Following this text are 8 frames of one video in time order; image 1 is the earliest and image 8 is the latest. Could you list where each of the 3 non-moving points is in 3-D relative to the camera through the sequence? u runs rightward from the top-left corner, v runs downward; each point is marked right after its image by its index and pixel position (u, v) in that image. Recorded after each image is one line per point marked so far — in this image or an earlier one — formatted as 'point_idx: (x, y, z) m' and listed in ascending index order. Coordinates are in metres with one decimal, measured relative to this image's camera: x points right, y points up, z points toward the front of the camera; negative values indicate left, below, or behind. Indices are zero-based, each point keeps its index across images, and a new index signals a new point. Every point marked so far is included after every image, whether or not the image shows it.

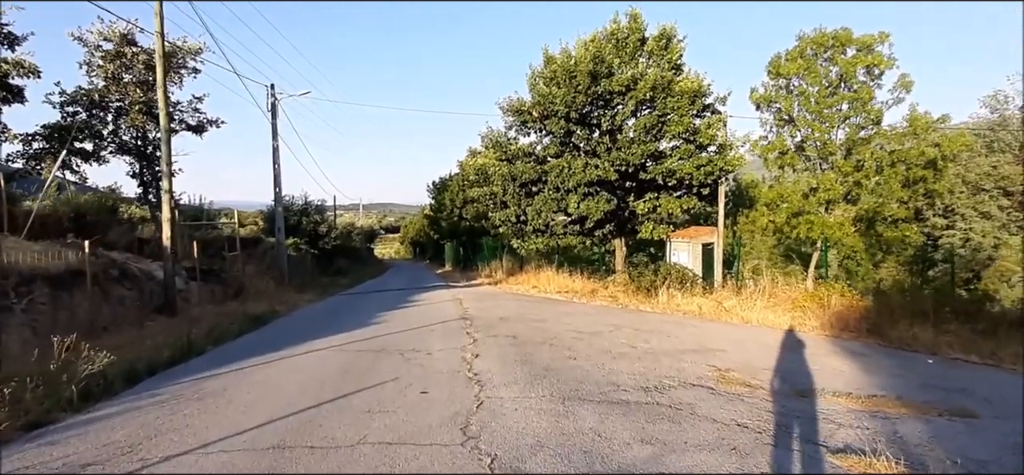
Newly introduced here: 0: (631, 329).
0: (+2.1, -1.6, +9.9) m
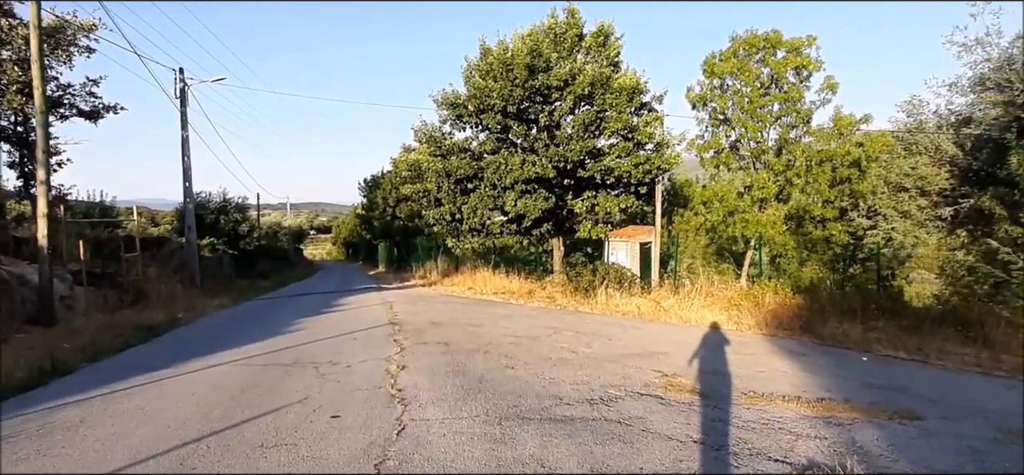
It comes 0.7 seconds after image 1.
0: (+1.0, -1.6, +9.4) m
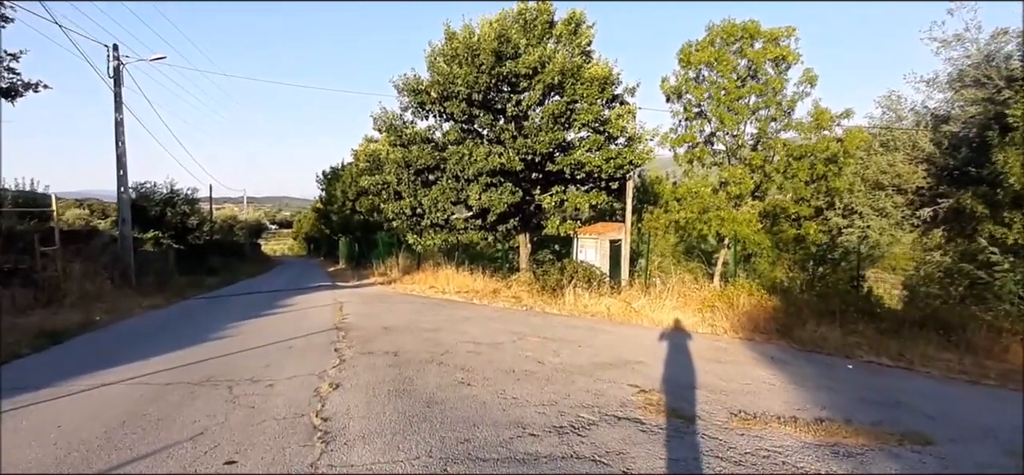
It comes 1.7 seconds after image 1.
0: (+0.4, -1.5, +8.5) m
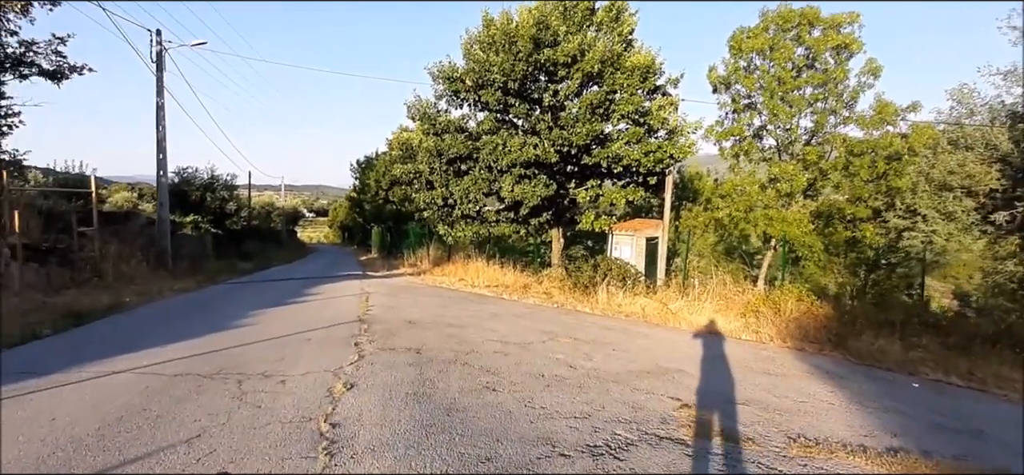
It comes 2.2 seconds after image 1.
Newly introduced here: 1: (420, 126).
0: (+0.8, -1.4, +8.1) m
1: (-2.6, +3.1, +15.9) m
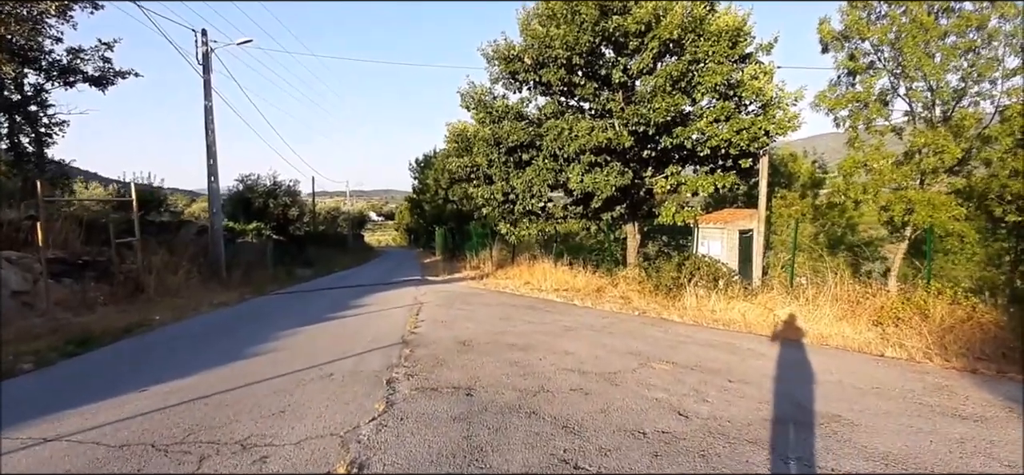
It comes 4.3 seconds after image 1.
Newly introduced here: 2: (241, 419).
0: (+1.7, -1.4, +6.2) m
1: (-1.0, +3.1, +14.3) m
2: (-1.9, -1.3, +4.0) m
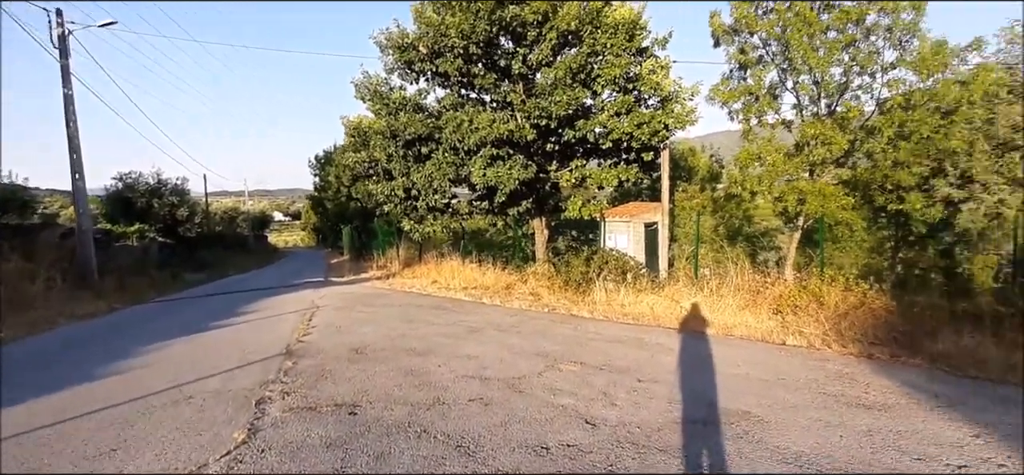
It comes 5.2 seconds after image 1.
0: (+0.6, -1.3, +5.8) m
1: (-3.2, +3.2, +13.5) m
2: (-2.6, -1.3, +3.1) m
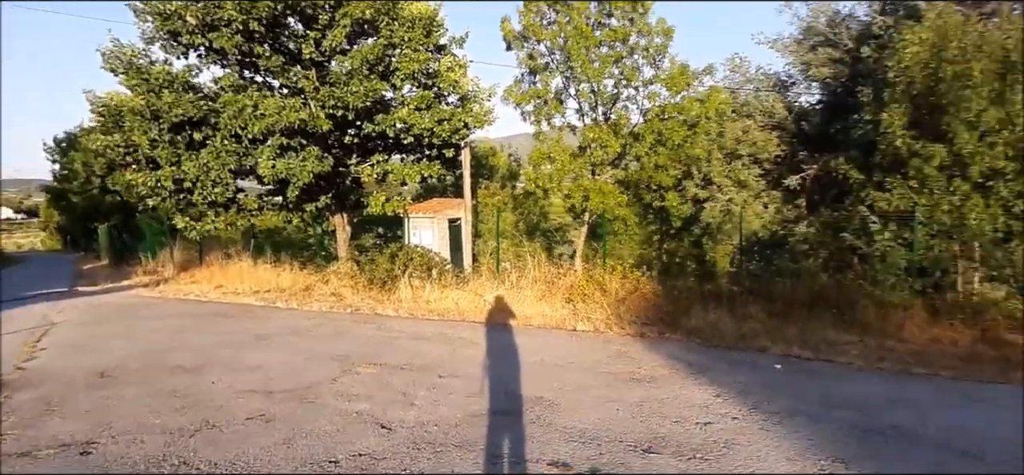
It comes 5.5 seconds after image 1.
0: (-1.4, -1.3, +5.5) m
1: (-7.6, +3.2, +11.5) m
2: (-3.5, -1.3, +1.9) m
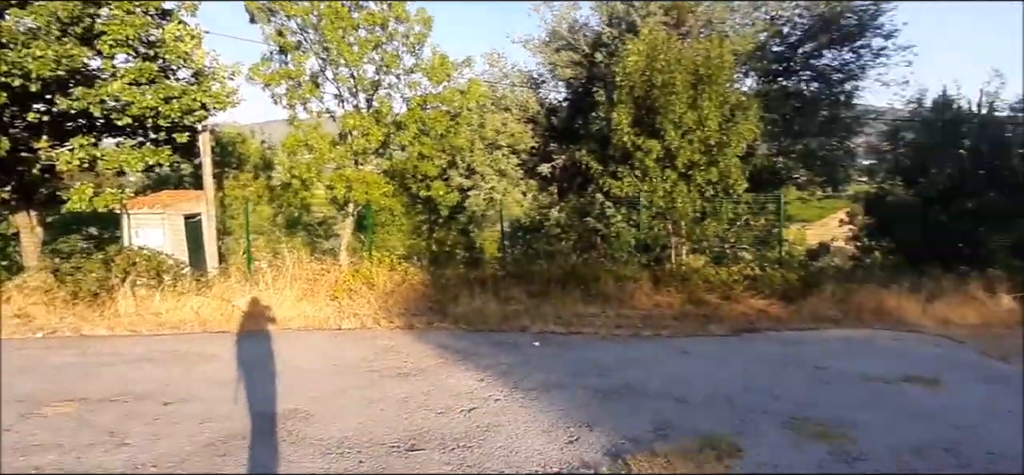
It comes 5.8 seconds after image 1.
0: (-3.4, -1.3, +4.4) m
1: (-11.6, +2.9, +7.4) m
2: (-4.0, -1.4, +0.2) m
